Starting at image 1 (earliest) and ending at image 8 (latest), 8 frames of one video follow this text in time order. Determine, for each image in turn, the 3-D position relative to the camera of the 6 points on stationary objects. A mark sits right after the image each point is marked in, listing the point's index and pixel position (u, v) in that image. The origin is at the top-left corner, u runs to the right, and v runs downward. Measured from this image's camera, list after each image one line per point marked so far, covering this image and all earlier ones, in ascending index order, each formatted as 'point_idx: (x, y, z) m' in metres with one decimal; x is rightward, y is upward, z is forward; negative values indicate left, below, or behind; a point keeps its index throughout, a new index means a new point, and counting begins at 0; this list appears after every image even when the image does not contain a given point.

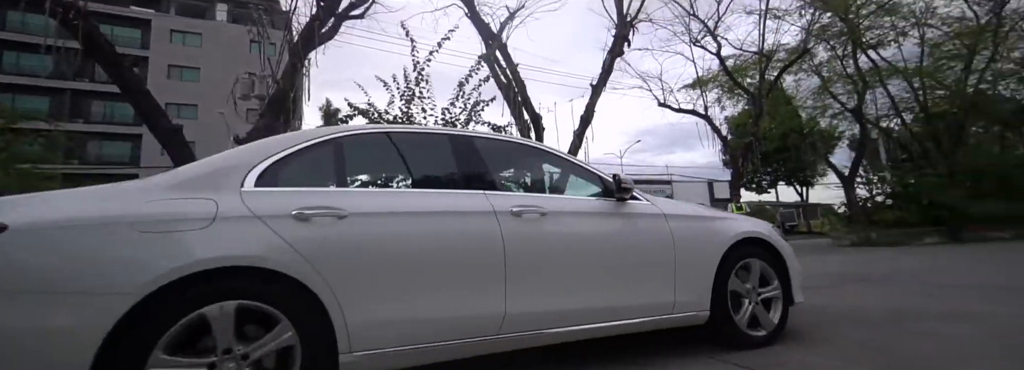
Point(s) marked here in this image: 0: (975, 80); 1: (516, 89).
0: (+13.2, +3.0, +12.0) m
1: (+0.1, +2.4, +10.5) m
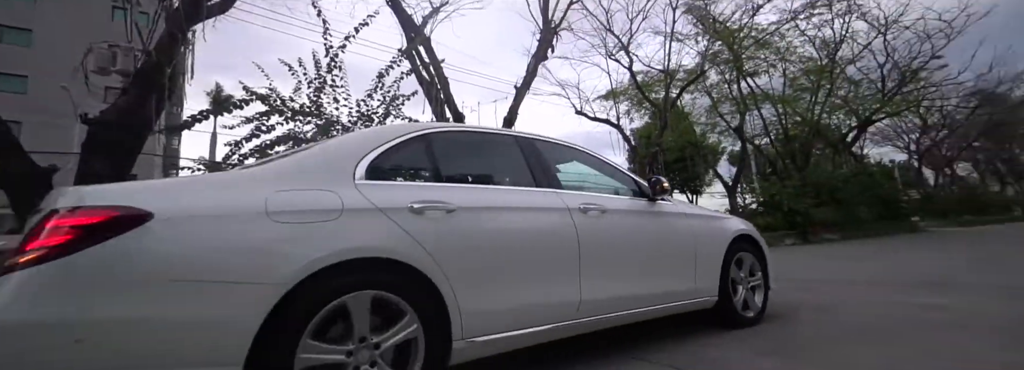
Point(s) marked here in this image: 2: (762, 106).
0: (+10.6, +2.6, +14.6) m
1: (-1.7, +2.3, +10.0) m
2: (+8.5, +2.7, +14.3) m
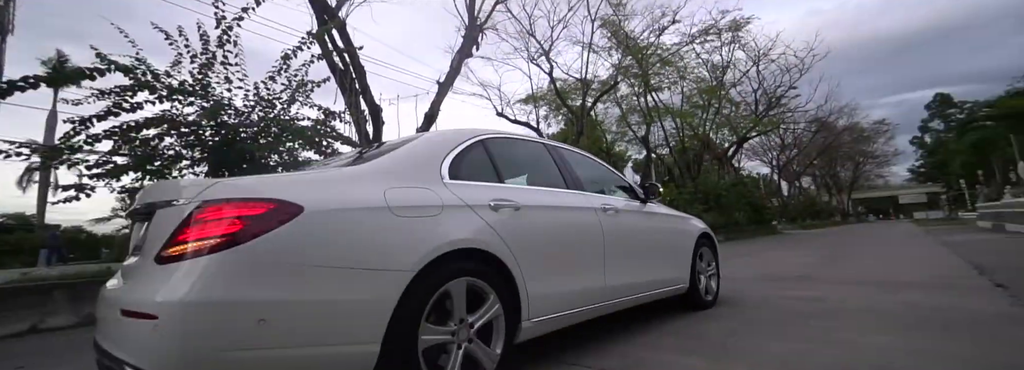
0: (+7.6, +2.3, +16.5) m
1: (-3.4, +2.4, +9.2) m
2: (+5.5, +2.4, +15.7) m
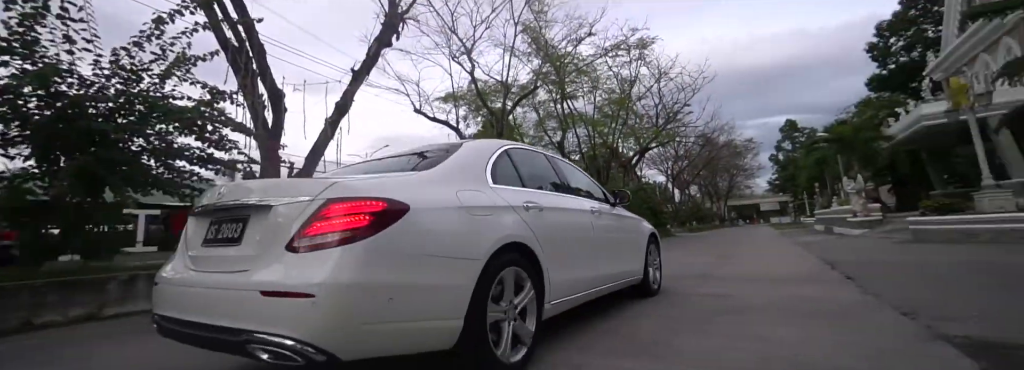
0: (+4.2, +2.1, +17.6) m
1: (-5.0, +2.5, +8.1) m
2: (+2.4, +2.2, +16.3) m
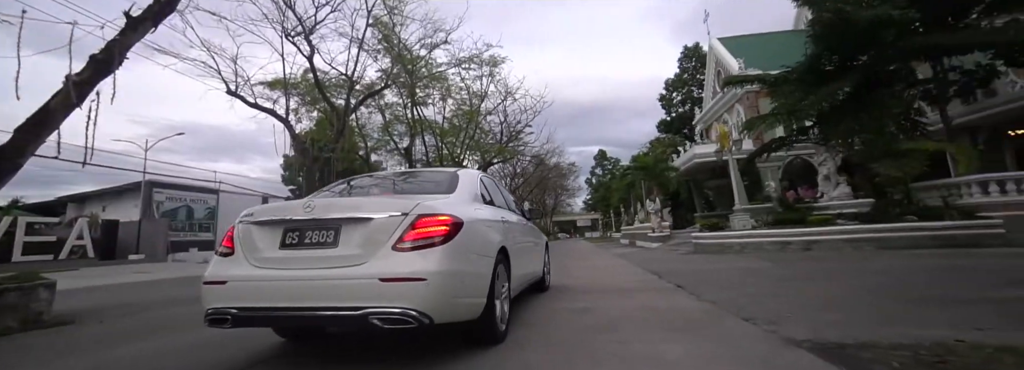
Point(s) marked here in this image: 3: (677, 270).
0: (-2.1, +1.5, +17.5) m
1: (-7.1, +2.7, +5.3) m
2: (-3.3, +1.9, +15.7) m
3: (+3.2, -1.7, +8.3) m
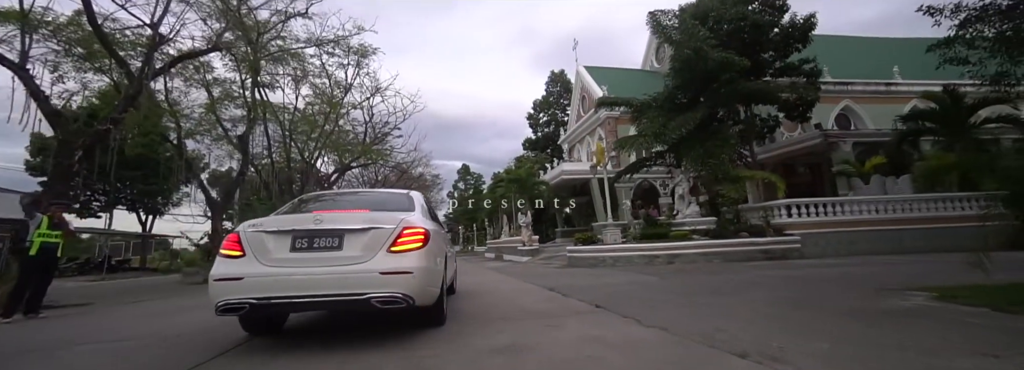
0: (-6.8, +1.4, +14.8) m
1: (-7.6, +3.1, +1.7) m
2: (-7.4, +1.8, +12.7) m
3: (+1.0, -1.8, +7.6) m
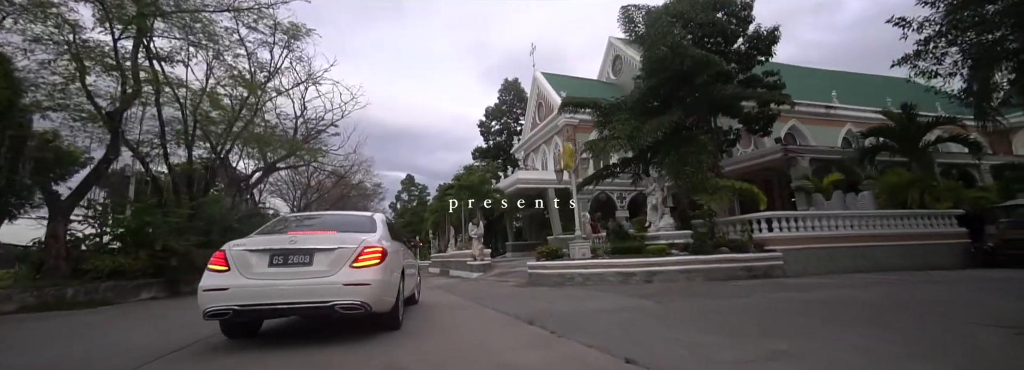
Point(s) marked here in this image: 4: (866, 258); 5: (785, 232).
0: (-8.1, +1.5, +11.9) m
1: (-7.2, +3.6, -1.1) m
2: (-8.4, +2.0, +9.8) m
3: (+0.5, -1.8, +5.7) m
4: (+10.2, -2.1, +12.2) m
5: (+7.5, -1.3, +11.6) m
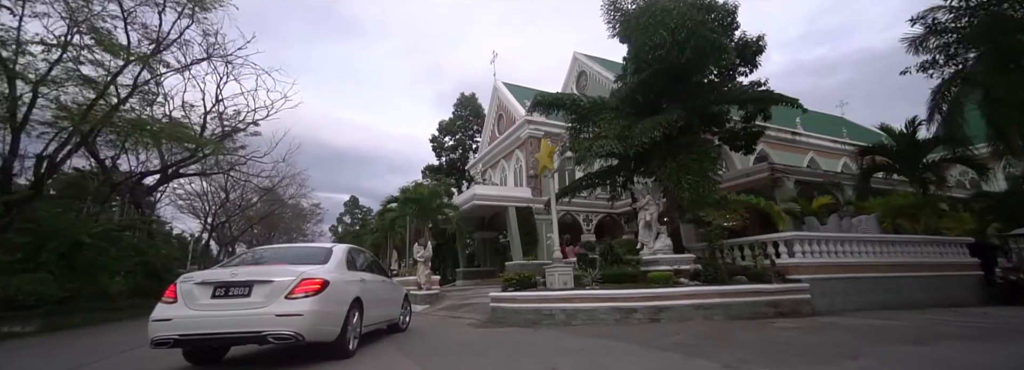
0: (-8.8, +1.6, +8.2) m
1: (-6.4, +4.6, -4.4) m
2: (-8.9, +2.3, +6.1) m
3: (+0.3, -1.5, +2.8) m
4: (+9.2, -2.6, +10.3) m
5: (+6.6, -1.6, +9.5) m
